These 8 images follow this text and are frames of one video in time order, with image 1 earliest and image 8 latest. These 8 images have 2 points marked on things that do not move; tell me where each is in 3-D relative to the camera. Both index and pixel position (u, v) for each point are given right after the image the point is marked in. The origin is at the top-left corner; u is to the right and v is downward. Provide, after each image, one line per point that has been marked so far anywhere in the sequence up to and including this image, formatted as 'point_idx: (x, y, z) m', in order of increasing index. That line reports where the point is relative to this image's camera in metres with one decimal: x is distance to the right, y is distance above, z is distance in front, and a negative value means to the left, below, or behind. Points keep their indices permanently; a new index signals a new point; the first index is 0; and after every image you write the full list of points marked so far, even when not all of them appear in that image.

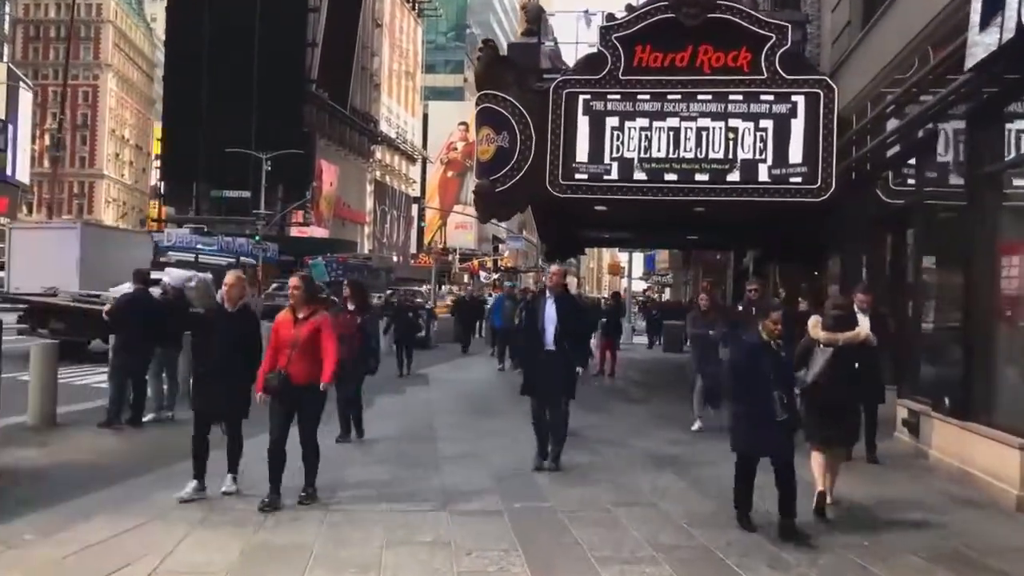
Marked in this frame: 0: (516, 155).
0: (+0.1, +2.0, +14.7) m
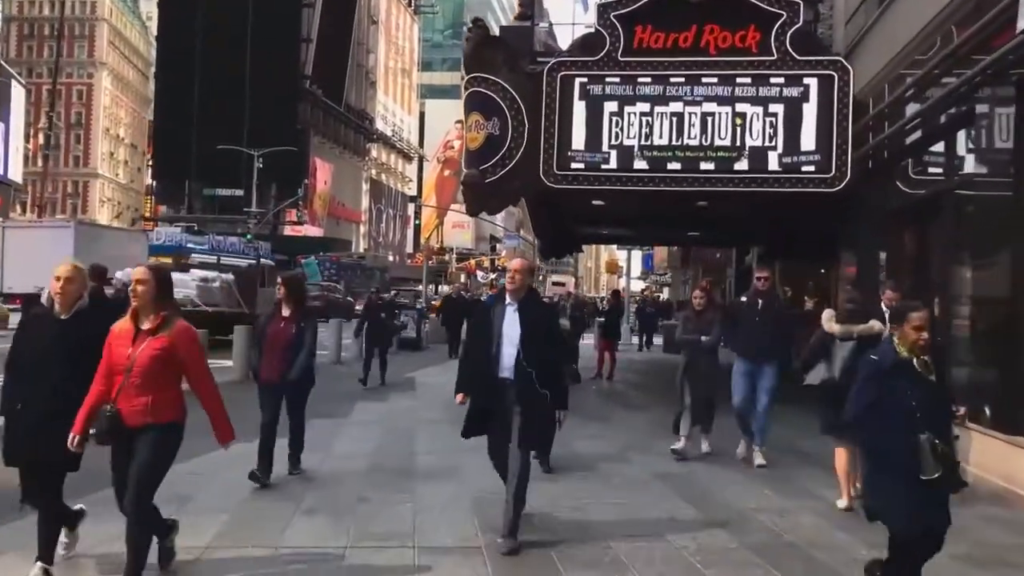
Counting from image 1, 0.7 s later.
0: (-0.1, +2.0, +13.7) m
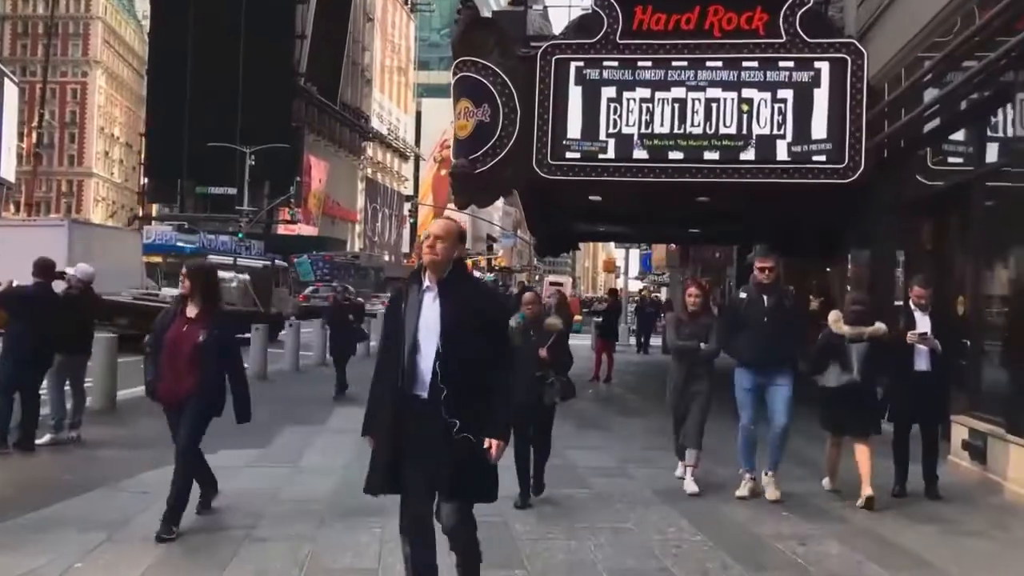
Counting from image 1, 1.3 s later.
0: (-0.2, +2.0, +12.9) m
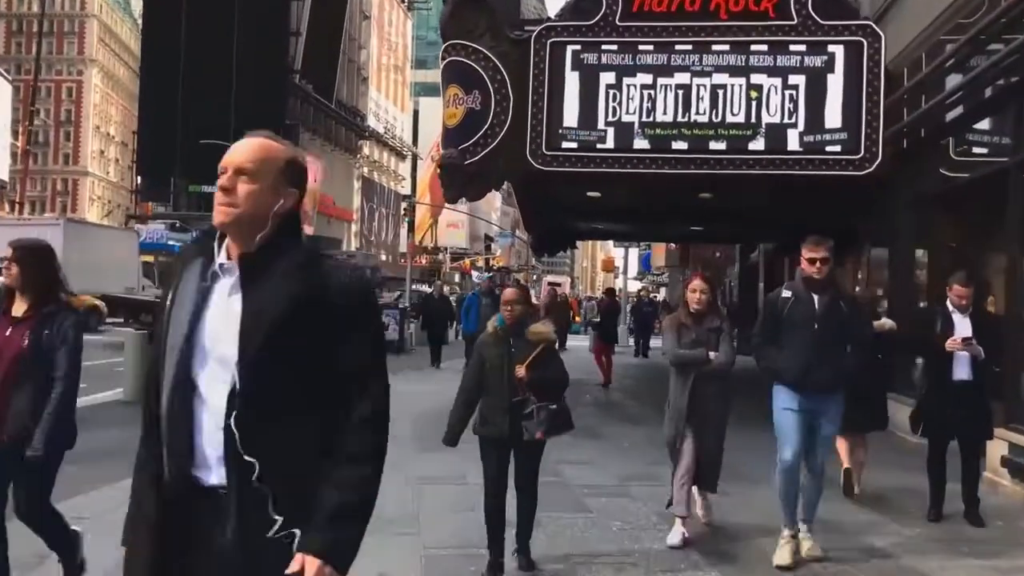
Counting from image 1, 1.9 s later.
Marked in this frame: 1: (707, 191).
0: (-0.3, +2.0, +12.0) m
1: (+3.0, +1.5, +15.2) m
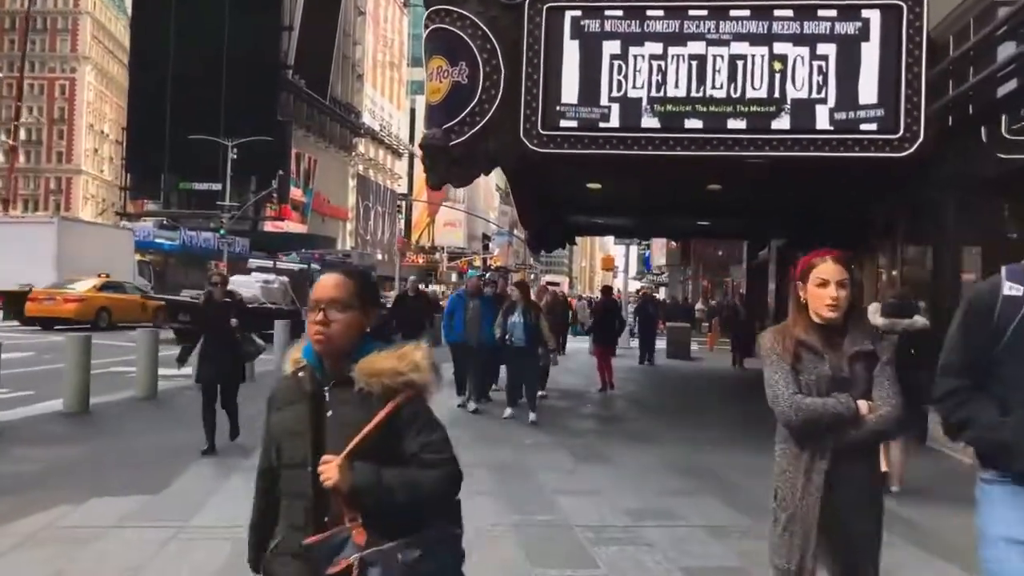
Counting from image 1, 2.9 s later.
0: (-0.4, +2.0, +10.7) m
1: (+2.9, +1.5, +13.8) m
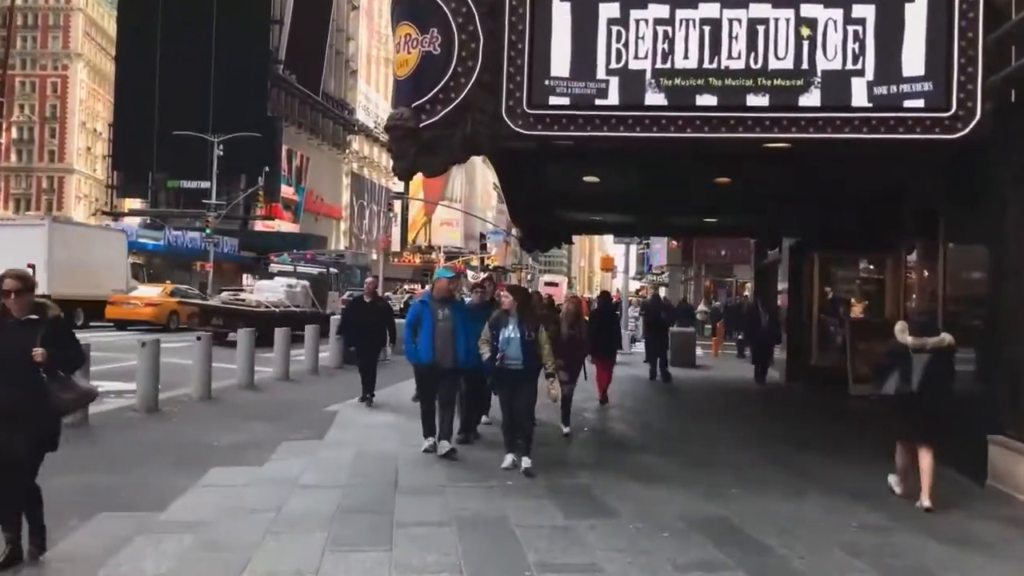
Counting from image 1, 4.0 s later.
0: (-0.5, +2.0, +9.1) m
1: (+2.7, +1.5, +12.2) m
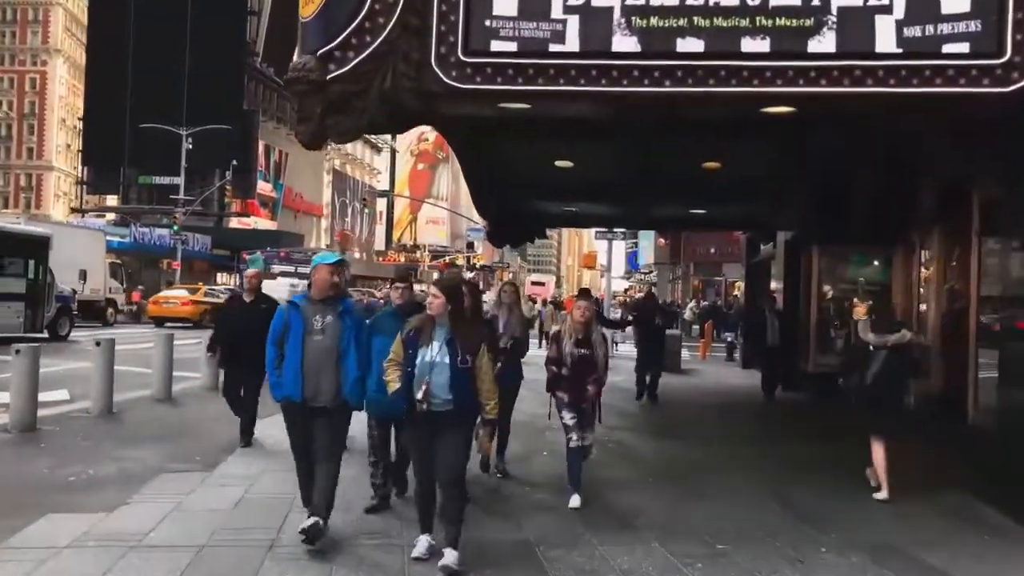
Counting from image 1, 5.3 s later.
0: (-1.0, +2.0, +7.2) m
1: (+2.2, +1.5, +10.4) m
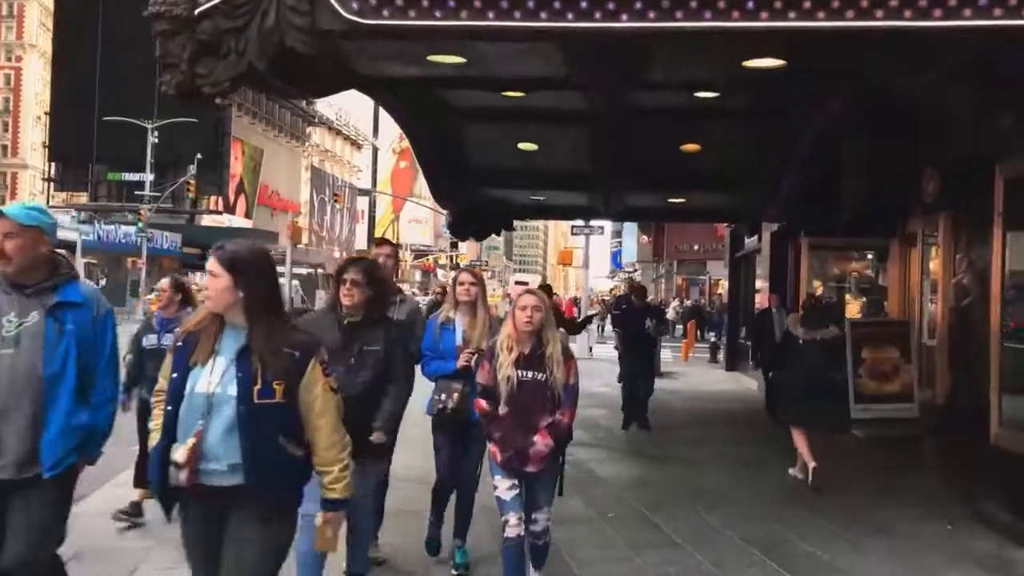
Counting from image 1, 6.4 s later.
0: (-1.5, +2.1, +5.7) m
1: (+1.7, +1.5, +9.0) m
